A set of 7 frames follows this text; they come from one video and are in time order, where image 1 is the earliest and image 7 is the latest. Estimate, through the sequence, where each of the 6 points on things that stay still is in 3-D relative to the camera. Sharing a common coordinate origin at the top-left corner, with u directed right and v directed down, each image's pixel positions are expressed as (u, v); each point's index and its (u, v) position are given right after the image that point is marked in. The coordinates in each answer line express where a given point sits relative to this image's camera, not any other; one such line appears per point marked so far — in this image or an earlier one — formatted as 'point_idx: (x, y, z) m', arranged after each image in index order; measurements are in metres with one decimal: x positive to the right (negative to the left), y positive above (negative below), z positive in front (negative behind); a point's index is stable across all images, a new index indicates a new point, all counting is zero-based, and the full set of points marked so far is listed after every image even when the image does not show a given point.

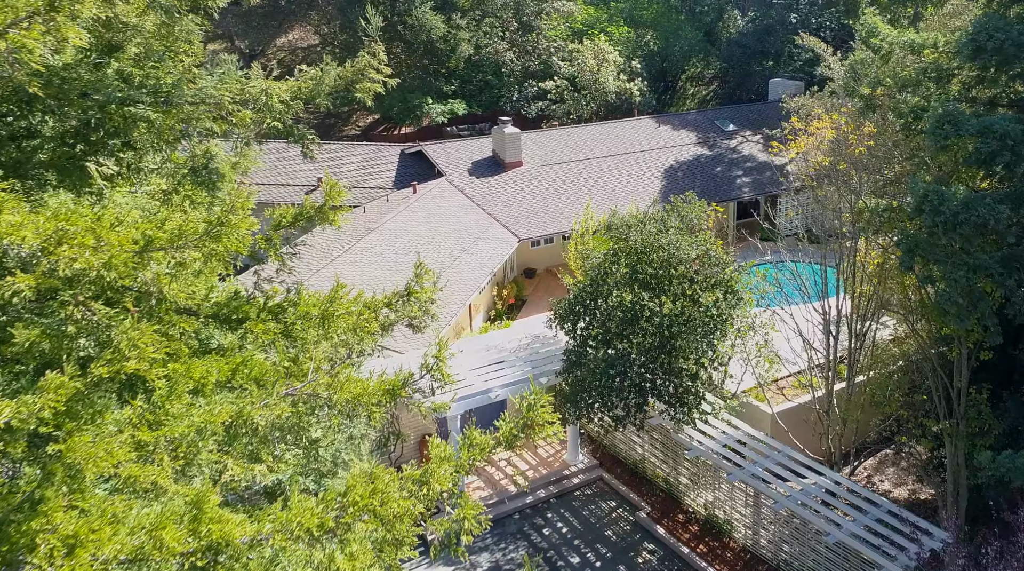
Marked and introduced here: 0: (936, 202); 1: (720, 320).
0: (+6.3, +1.2, +14.6) m
1: (+4.2, -0.7, +20.1) m
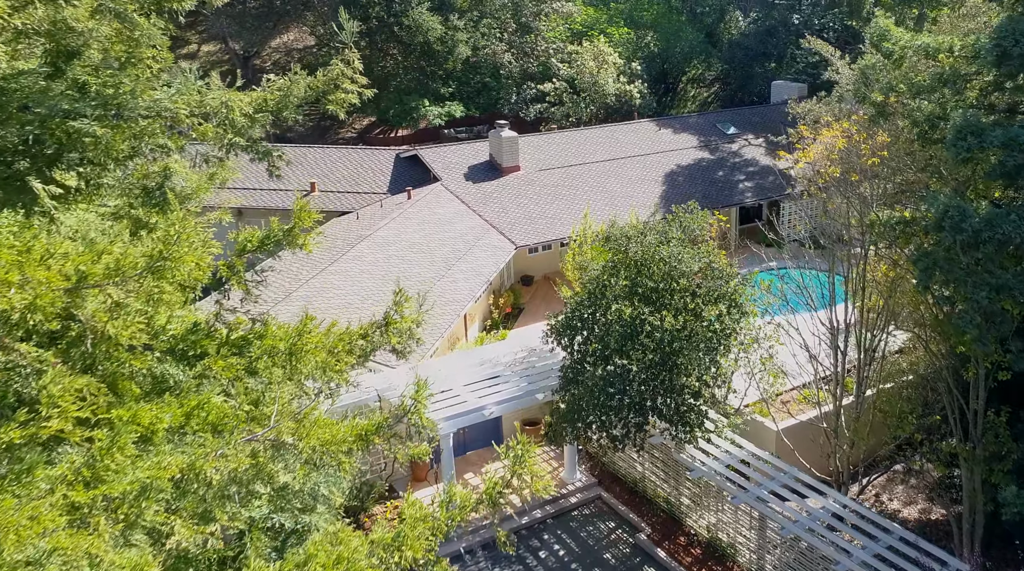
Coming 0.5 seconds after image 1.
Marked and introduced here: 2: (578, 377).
0: (+6.2, +0.9, +13.8) m
1: (+4.0, -0.9, +19.2) m
2: (+1.3, -1.8, +19.4) m
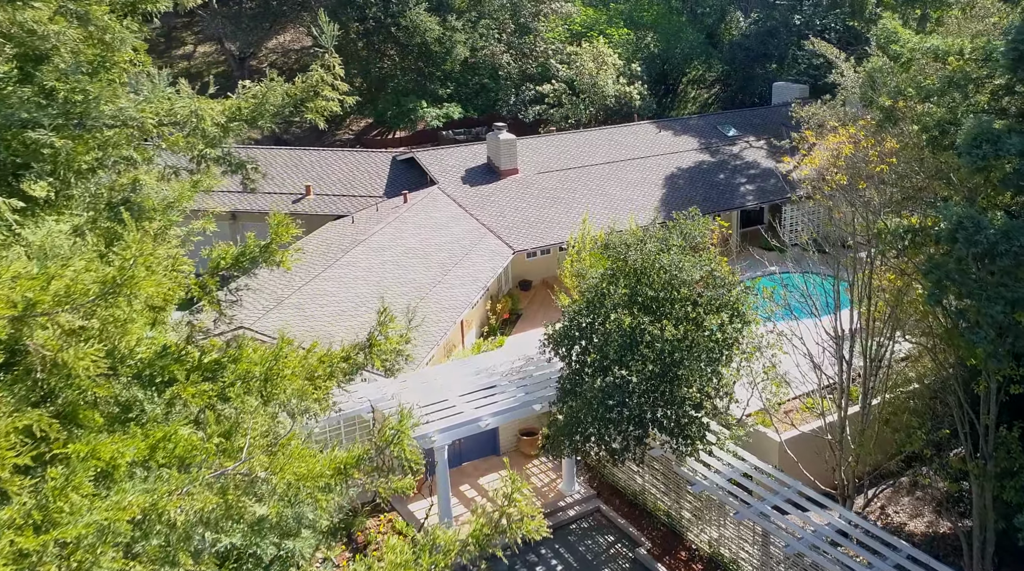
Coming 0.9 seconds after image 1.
0: (+6.1, +0.7, +13.3) m
1: (+4.0, -1.1, +18.7) m
2: (+1.2, -2.0, +18.9) m
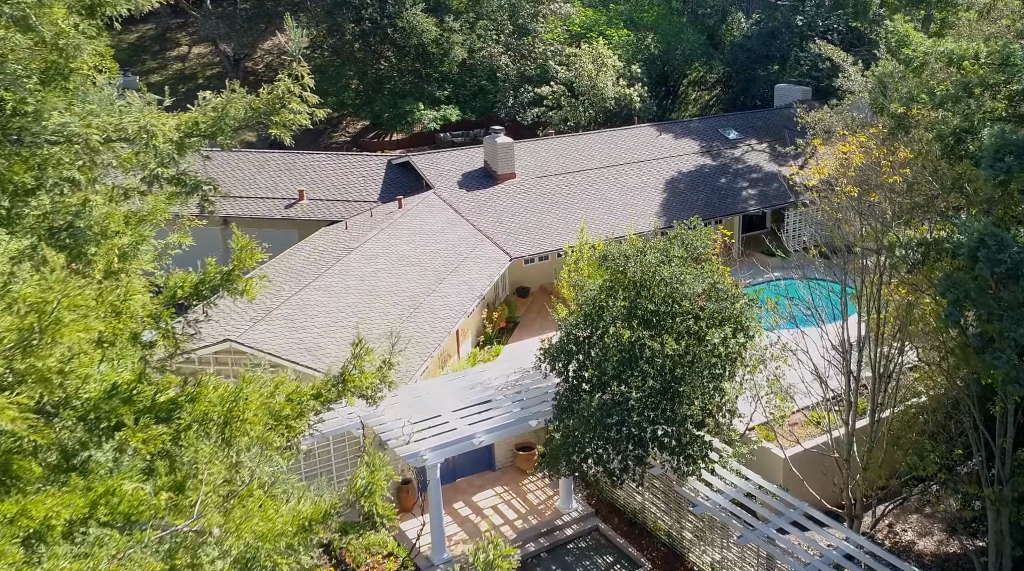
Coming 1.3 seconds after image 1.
0: (+6.0, +0.5, +12.6) m
1: (+3.9, -1.3, +18.0) m
2: (+1.1, -2.2, +18.1) m
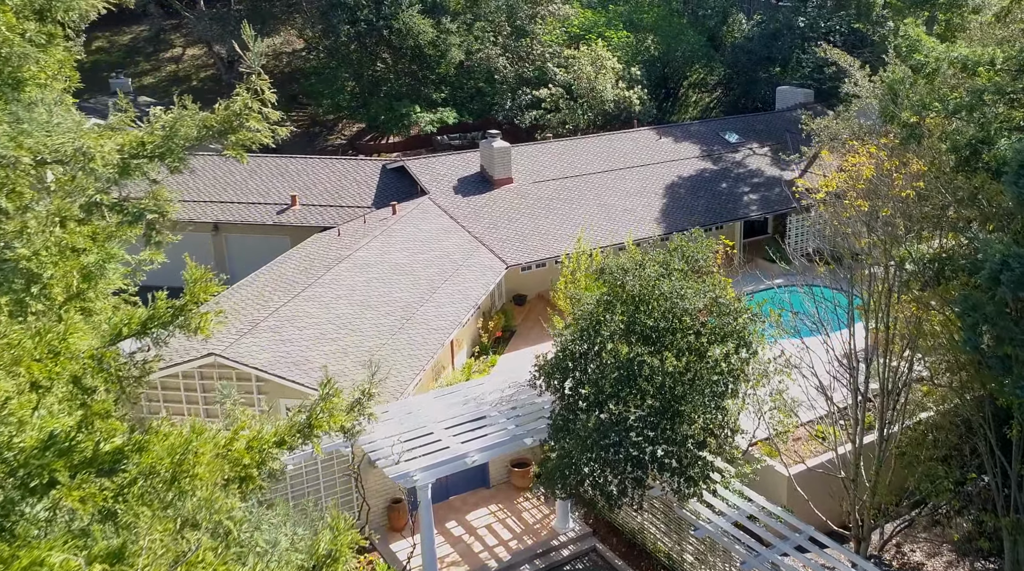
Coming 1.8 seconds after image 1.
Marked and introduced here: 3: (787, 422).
0: (+5.9, +0.3, +11.9) m
1: (+3.8, -1.6, +17.3) m
2: (+1.0, -2.4, +17.4) m
3: (+5.4, -2.7, +19.8) m
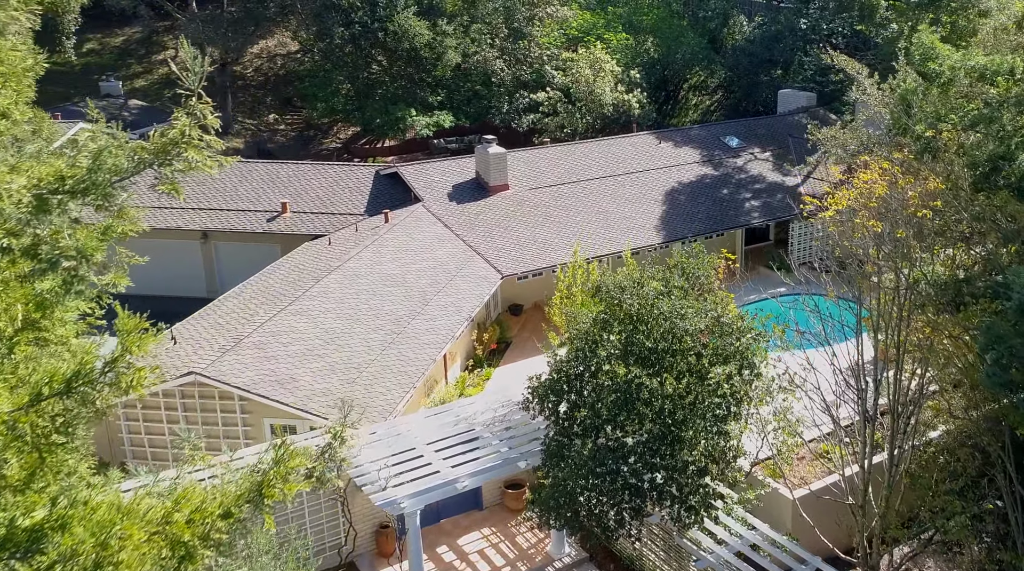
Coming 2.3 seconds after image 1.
0: (+5.7, 0.0, +11.0) m
1: (+3.6, -1.9, +16.5) m
2: (+0.8, -2.7, +16.6) m
3: (+5.3, -3.0, +19.0) m
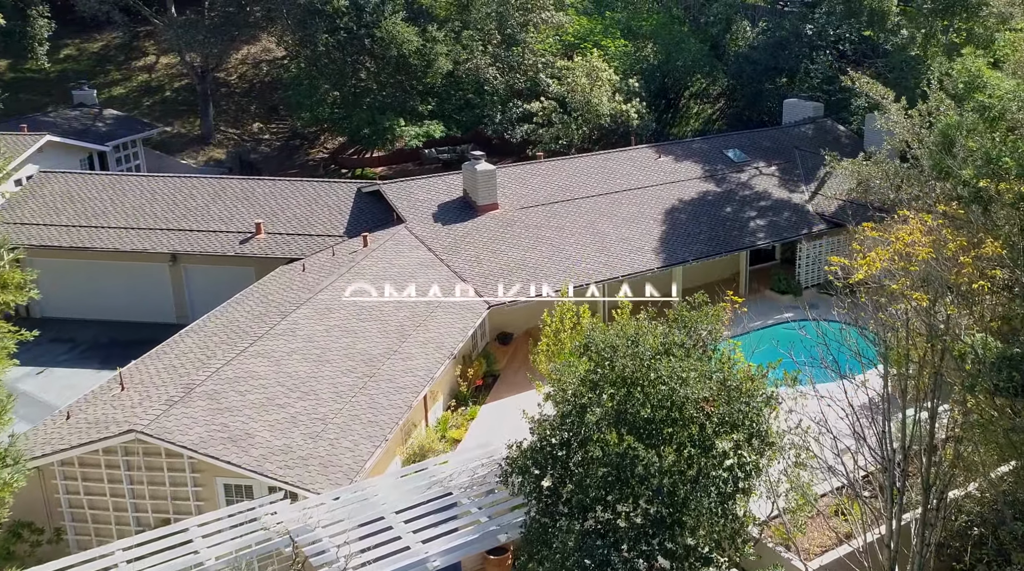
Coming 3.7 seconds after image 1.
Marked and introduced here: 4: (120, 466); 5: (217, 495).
0: (+5.4, -0.9, +8.9) m
1: (+3.3, -2.7, +14.3) m
2: (+0.5, -3.6, +14.5) m
3: (+5.0, -3.8, +16.8) m
4: (-7.1, -3.3, +18.3) m
5: (-5.4, -3.8, +18.2) m
